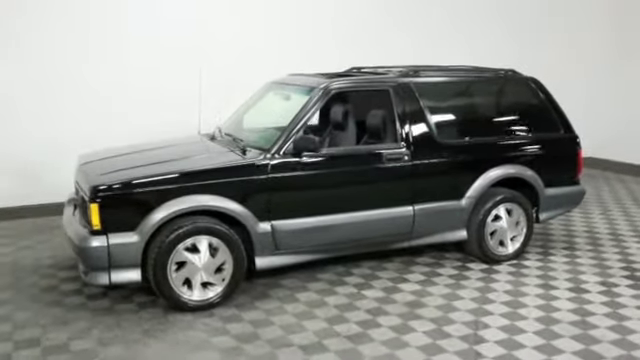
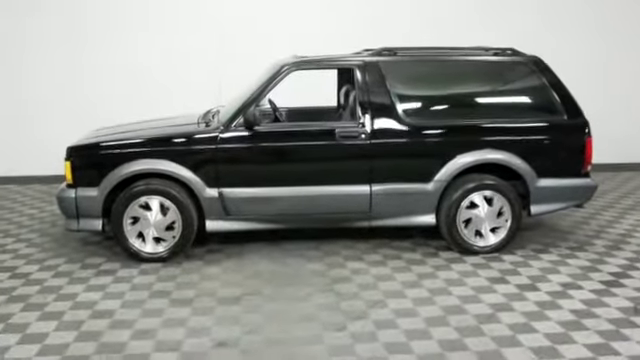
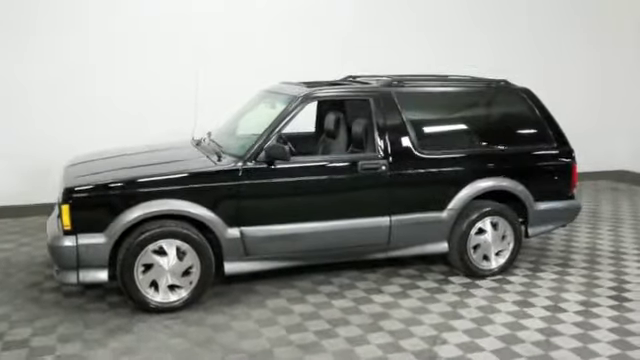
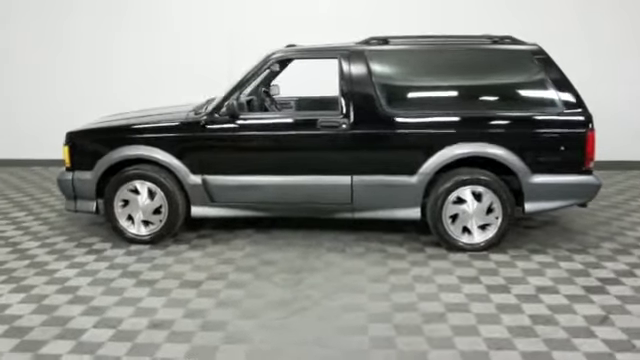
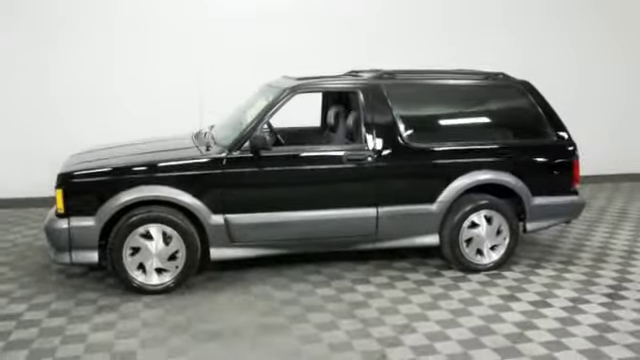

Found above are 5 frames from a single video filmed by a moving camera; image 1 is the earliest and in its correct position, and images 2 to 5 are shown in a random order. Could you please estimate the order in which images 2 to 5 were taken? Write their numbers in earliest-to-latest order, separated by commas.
3, 5, 2, 4
